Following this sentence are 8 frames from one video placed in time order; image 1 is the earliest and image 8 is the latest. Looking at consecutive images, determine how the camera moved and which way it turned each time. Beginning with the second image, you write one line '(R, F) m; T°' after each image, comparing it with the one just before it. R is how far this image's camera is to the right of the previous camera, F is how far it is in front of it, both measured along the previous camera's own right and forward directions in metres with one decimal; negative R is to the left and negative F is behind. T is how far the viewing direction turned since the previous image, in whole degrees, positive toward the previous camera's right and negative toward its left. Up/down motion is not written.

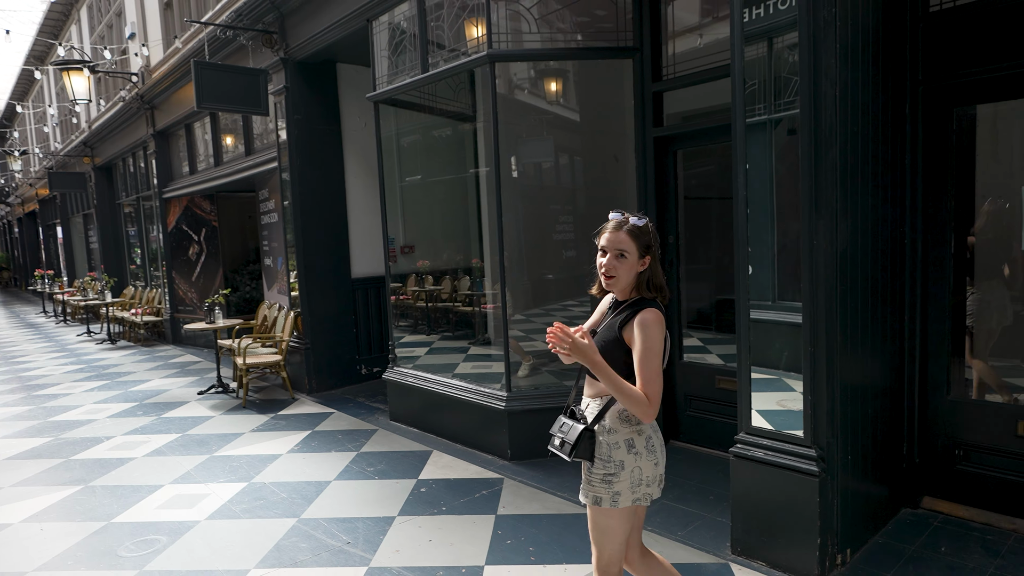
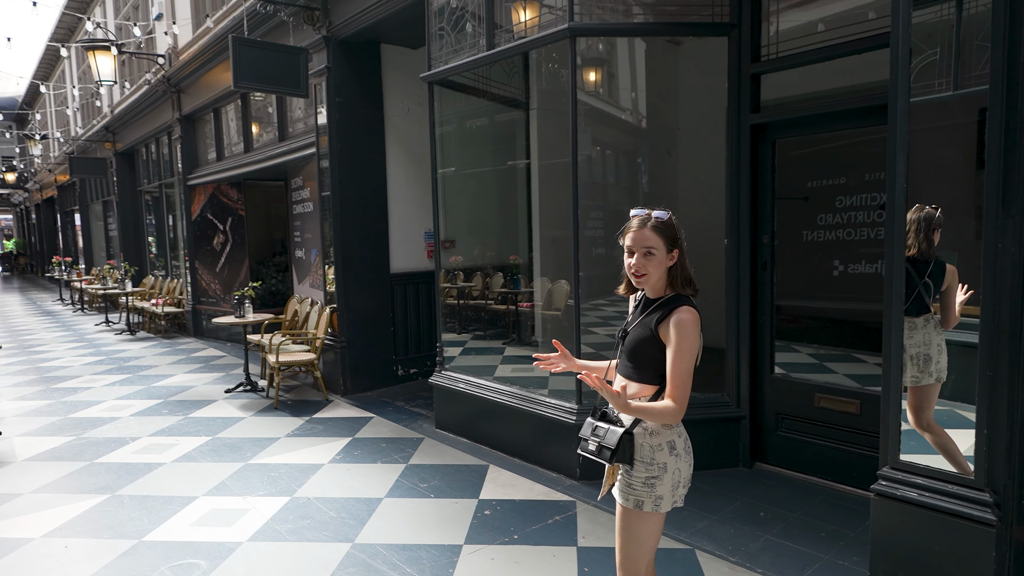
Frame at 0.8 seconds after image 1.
(-0.4, +0.4) m; -1°
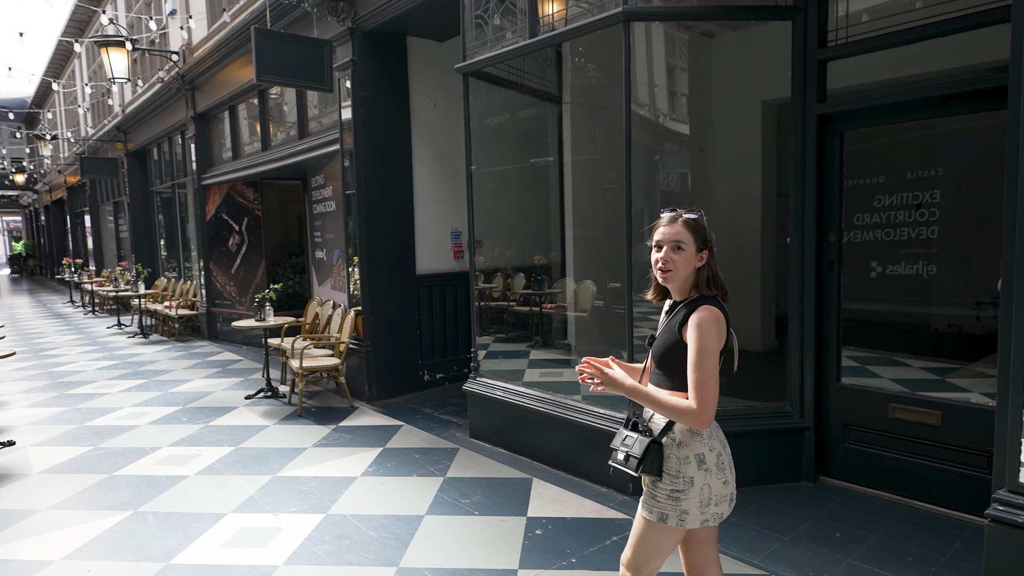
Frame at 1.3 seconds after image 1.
(-0.2, +0.3) m; 0°
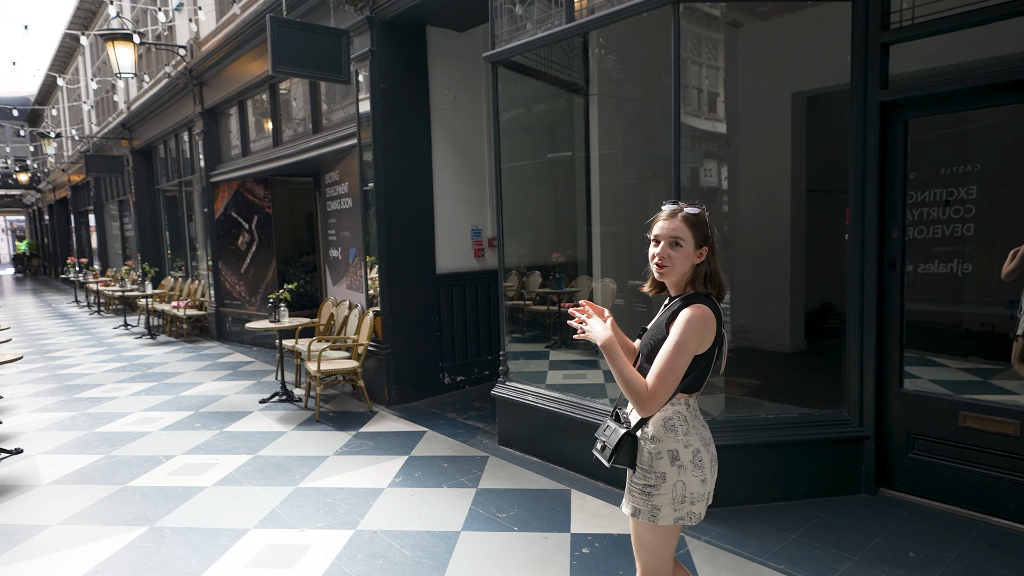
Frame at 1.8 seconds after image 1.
(-0.2, +0.2) m; 0°
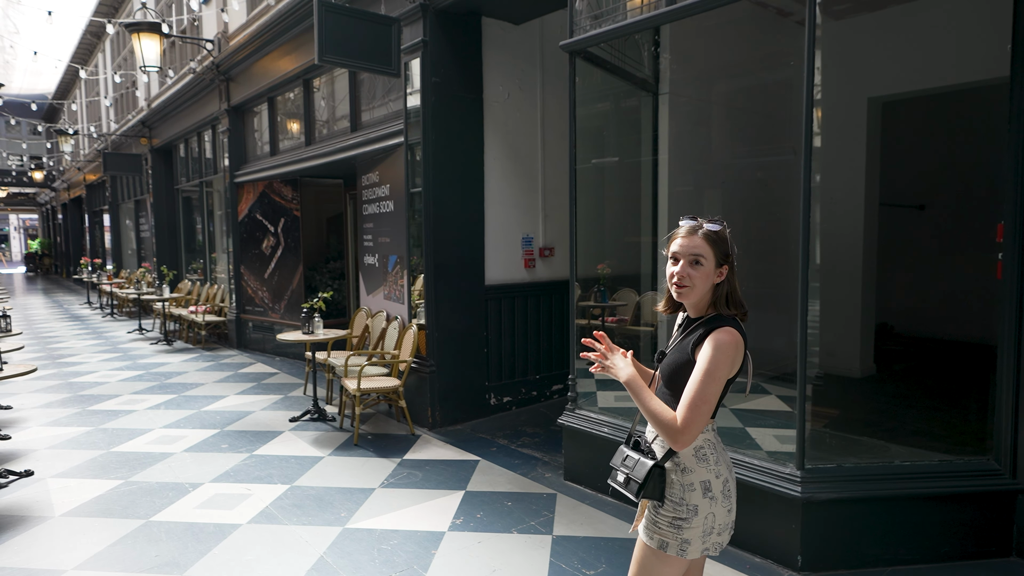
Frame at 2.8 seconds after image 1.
(-0.4, +0.5) m; -1°
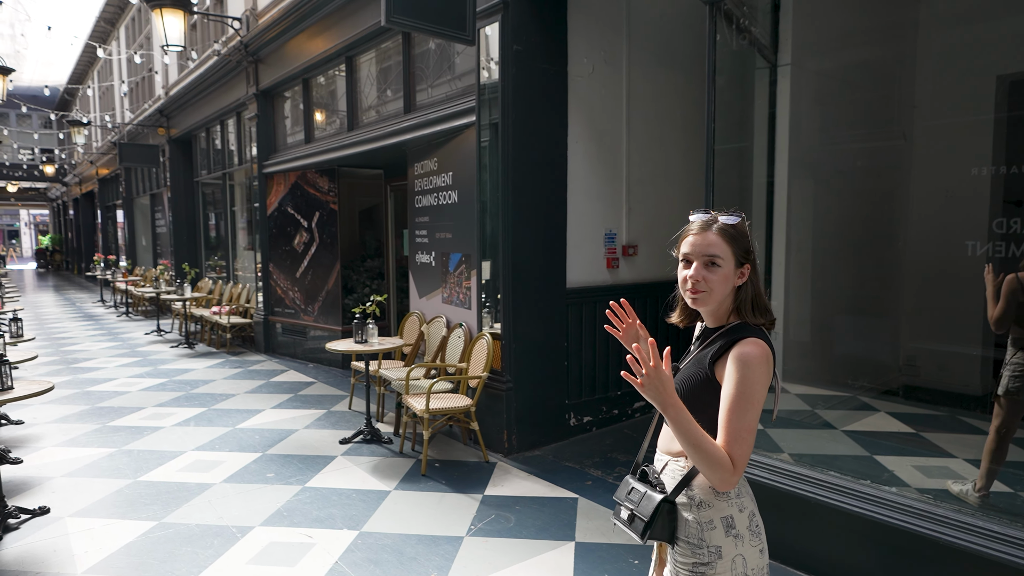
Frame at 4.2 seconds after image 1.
(-0.6, +0.7) m; -1°
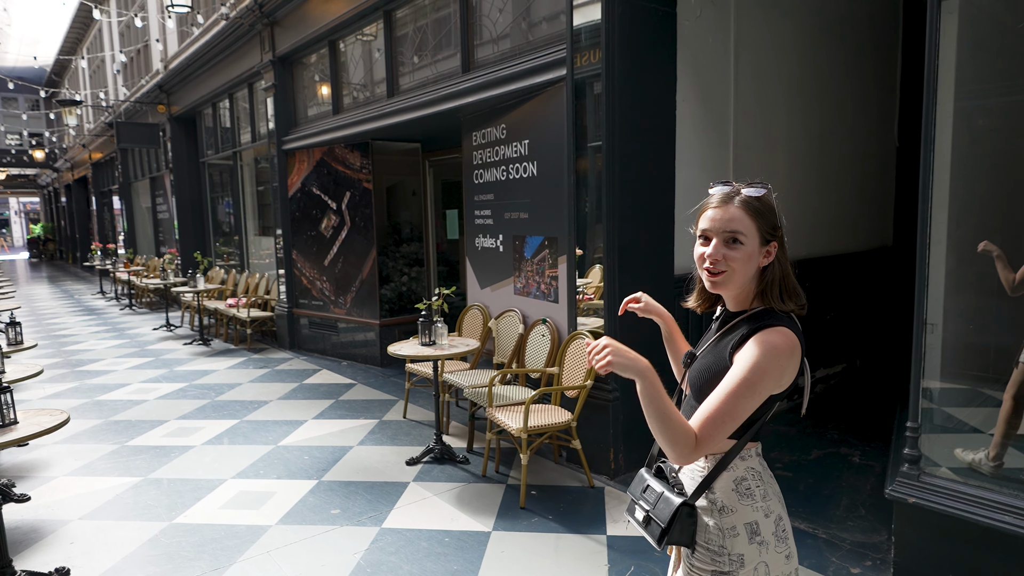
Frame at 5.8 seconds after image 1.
(-0.6, +0.8) m; 0°
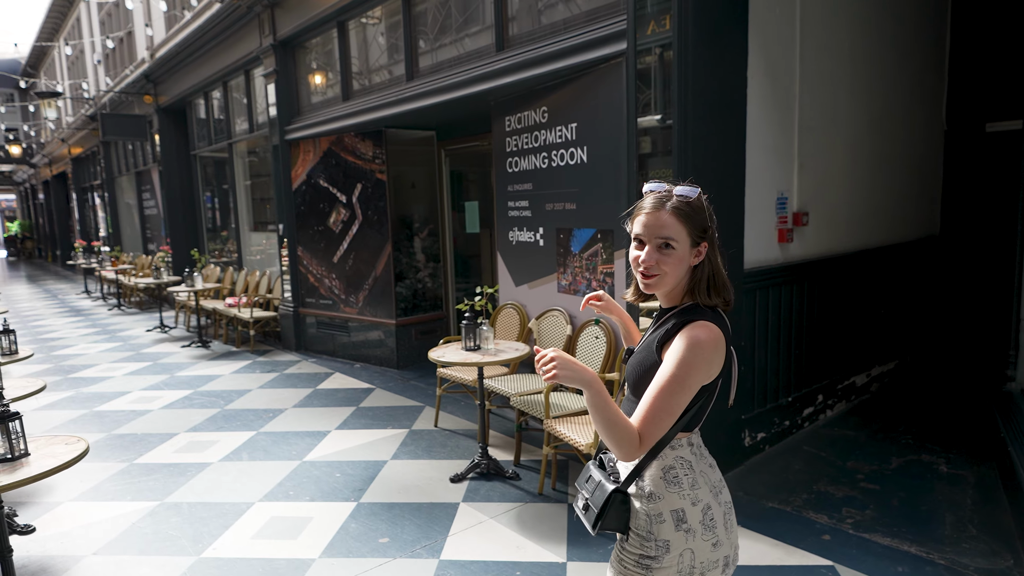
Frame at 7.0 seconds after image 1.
(-0.4, +0.4) m; +1°
